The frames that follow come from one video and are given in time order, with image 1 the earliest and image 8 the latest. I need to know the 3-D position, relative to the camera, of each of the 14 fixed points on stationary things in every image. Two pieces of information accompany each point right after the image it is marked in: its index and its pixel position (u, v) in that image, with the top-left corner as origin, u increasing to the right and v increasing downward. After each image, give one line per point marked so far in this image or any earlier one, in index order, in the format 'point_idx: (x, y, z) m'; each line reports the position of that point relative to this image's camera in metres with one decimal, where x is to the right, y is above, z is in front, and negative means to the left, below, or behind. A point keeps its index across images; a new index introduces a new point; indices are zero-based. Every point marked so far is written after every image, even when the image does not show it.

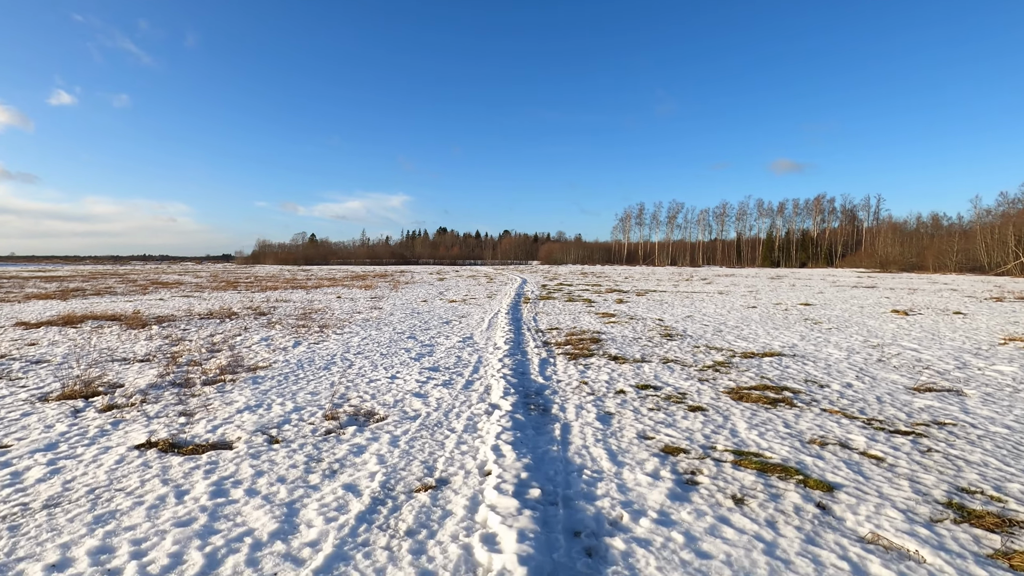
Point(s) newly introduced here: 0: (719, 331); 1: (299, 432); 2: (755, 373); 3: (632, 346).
0: (+5.9, -1.3, +15.4) m
1: (-2.4, -1.6, +6.0) m
2: (+4.3, -1.5, +9.5) m
3: (+2.8, -1.3, +12.3) m
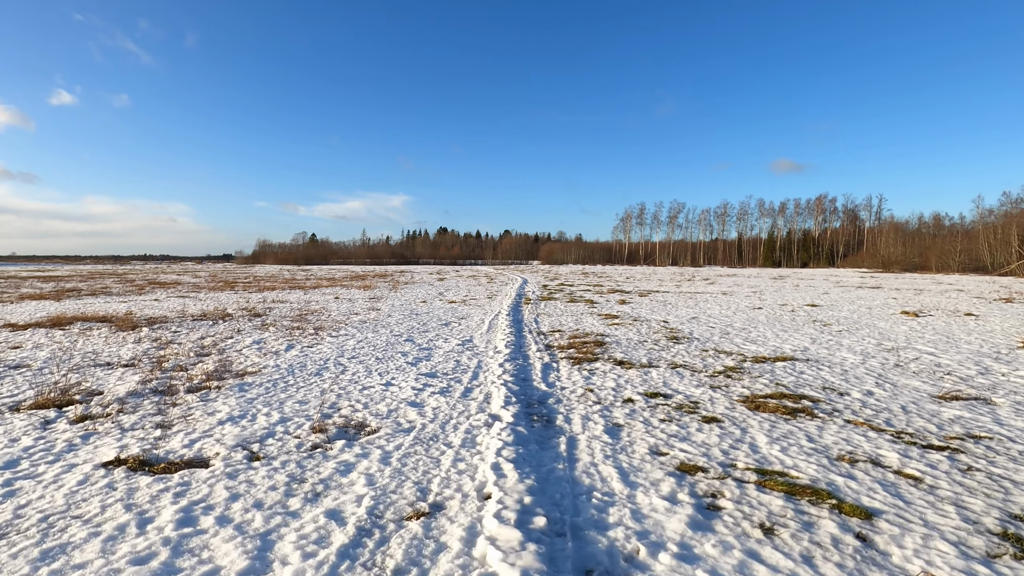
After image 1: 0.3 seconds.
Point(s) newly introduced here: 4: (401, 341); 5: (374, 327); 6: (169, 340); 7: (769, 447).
0: (+6.0, -1.3, +14.9) m
1: (-2.4, -1.6, +5.5) m
2: (+4.3, -1.5, +9.1) m
3: (+2.8, -1.4, +11.8) m
4: (-2.7, -1.3, +13.2) m
5: (-4.1, -1.1, +15.9) m
6: (-8.4, -1.3, +13.2) m
7: (+2.7, -1.7, +5.7) m
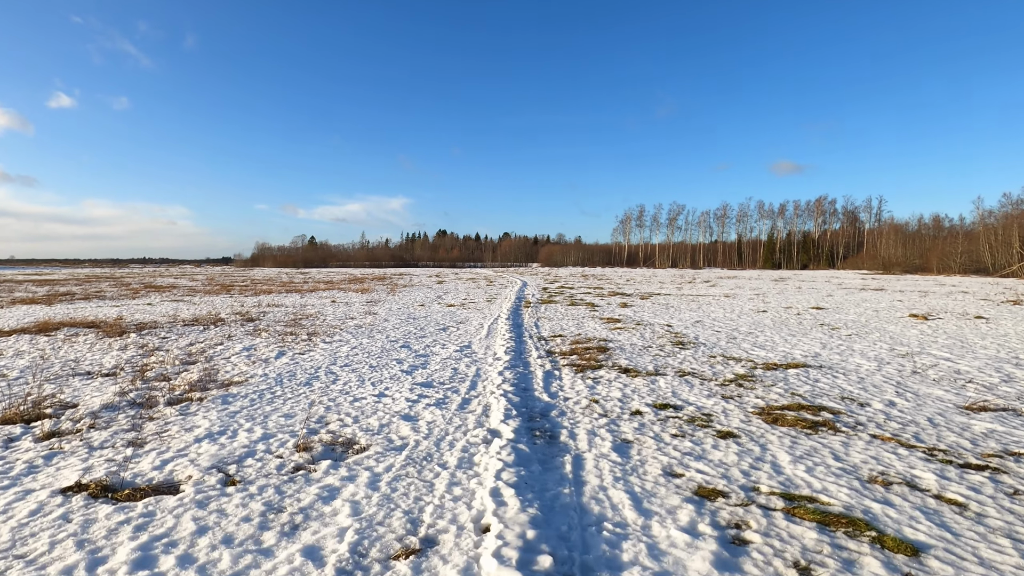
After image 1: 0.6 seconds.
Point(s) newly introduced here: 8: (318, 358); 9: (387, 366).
0: (+6.0, -1.4, +14.5) m
1: (-2.3, -1.7, +5.0) m
2: (+4.3, -1.6, +8.6) m
3: (+2.8, -1.5, +11.4) m
4: (-2.7, -1.4, +12.7) m
5: (-4.1, -1.3, +15.4) m
6: (-8.4, -1.4, +12.7) m
7: (+2.7, -1.7, +5.2) m
8: (-4.0, -1.4, +11.1) m
9: (-2.4, -1.5, +10.3) m
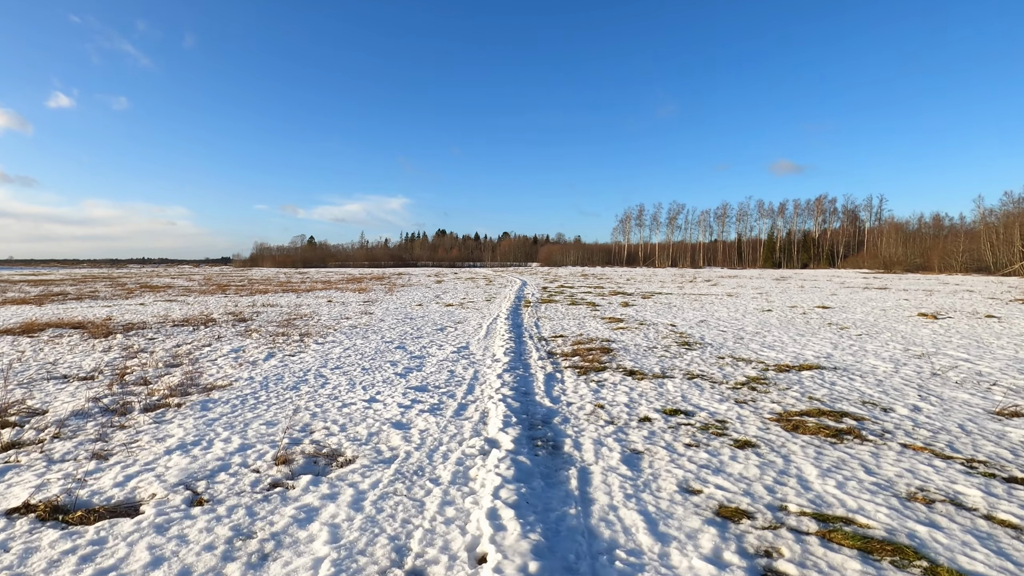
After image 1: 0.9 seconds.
0: (+5.9, -1.3, +14.0) m
1: (-2.3, -1.7, +4.5) m
2: (+4.3, -1.6, +8.1) m
3: (+2.8, -1.4, +10.9) m
4: (-2.7, -1.4, +12.2) m
5: (-4.1, -1.2, +14.9) m
6: (-8.4, -1.4, +12.2) m
7: (+2.7, -1.7, +4.7) m
8: (-4.0, -1.4, +10.6) m
9: (-2.4, -1.5, +9.8) m
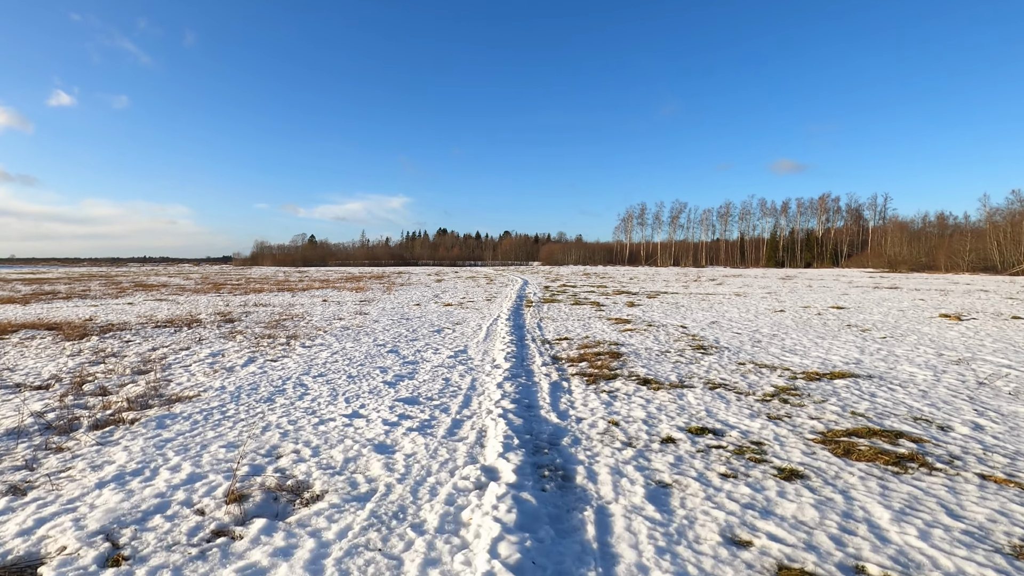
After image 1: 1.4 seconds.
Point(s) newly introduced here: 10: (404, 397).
0: (+6.0, -1.3, +13.0) m
1: (-2.3, -1.7, +3.6) m
2: (+4.3, -1.6, +7.2) m
3: (+2.8, -1.4, +10.0) m
4: (-2.7, -1.4, +11.3) m
5: (-4.1, -1.2, +14.0) m
6: (-8.4, -1.3, +11.3) m
7: (+2.7, -1.7, +3.8) m
8: (-4.0, -1.4, +9.7) m
9: (-2.4, -1.5, +8.9) m
10: (-1.5, -1.5, +7.5) m
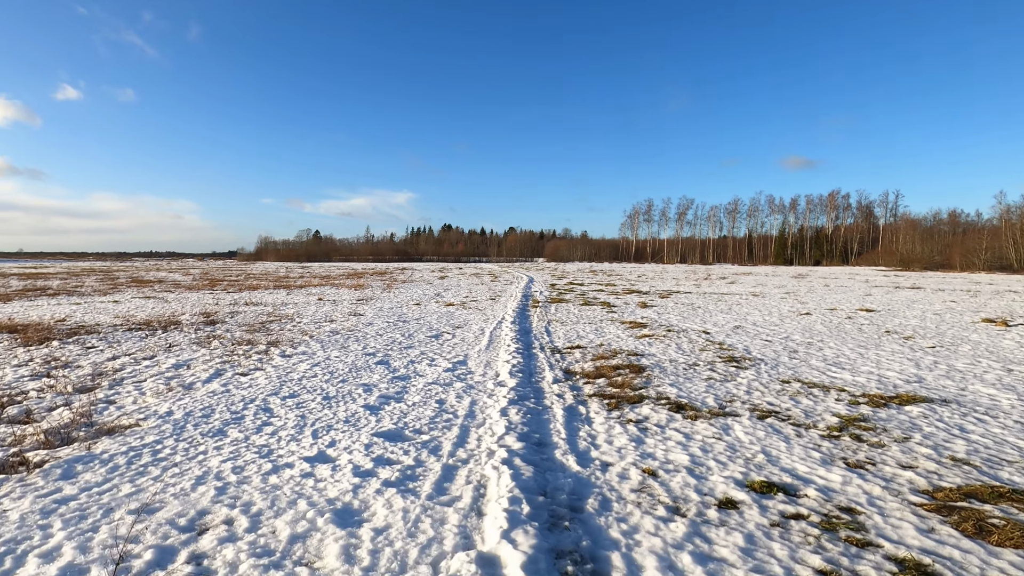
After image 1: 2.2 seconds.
0: (+6.1, -1.4, +11.6) m
1: (-2.3, -1.8, +2.3) m
2: (+4.4, -1.7, +5.7) m
3: (+2.9, -1.5, +8.5) m
4: (-2.6, -1.4, +9.9) m
5: (-3.9, -1.2, +12.6) m
6: (-8.3, -1.4, +9.9) m
7: (+2.8, -1.8, +2.4) m
8: (-3.9, -1.4, +8.3) m
9: (-2.3, -1.5, +7.5) m
10: (-1.4, -1.6, +6.1) m
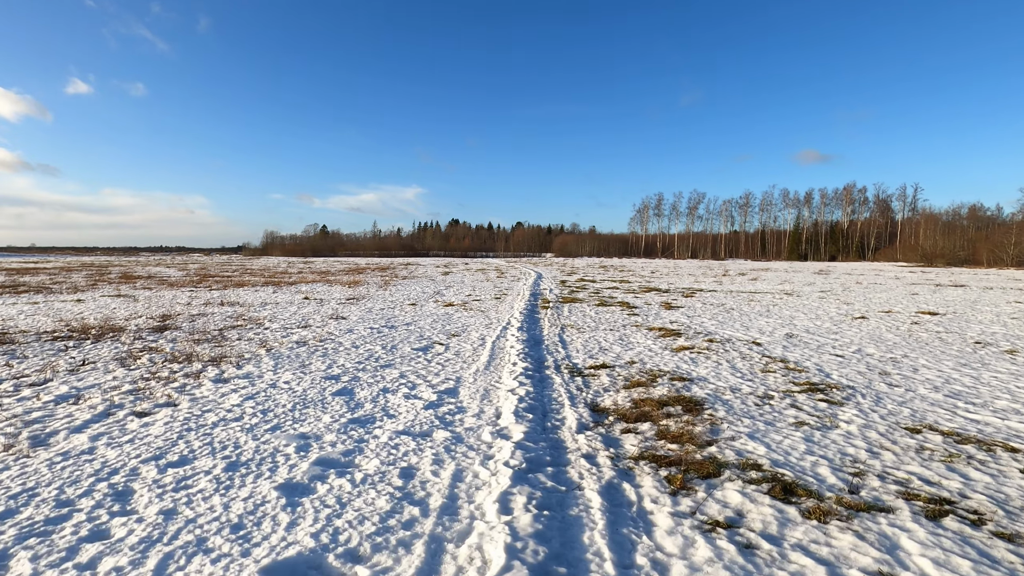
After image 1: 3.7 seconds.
0: (+6.2, -1.5, +8.9) m
1: (-2.3, -1.9, -0.4) m
2: (+4.4, -1.8, +3.0) m
3: (+3.0, -1.6, +5.9) m
4: (-2.5, -1.5, +7.3) m
5: (-3.8, -1.3, +10.1) m
6: (-8.2, -1.4, +7.4) m
7: (+2.8, -2.0, -0.3) m
8: (-3.8, -1.5, +5.7) m
9: (-2.2, -1.6, +4.9) m
10: (-1.4, -1.7, +3.4) m
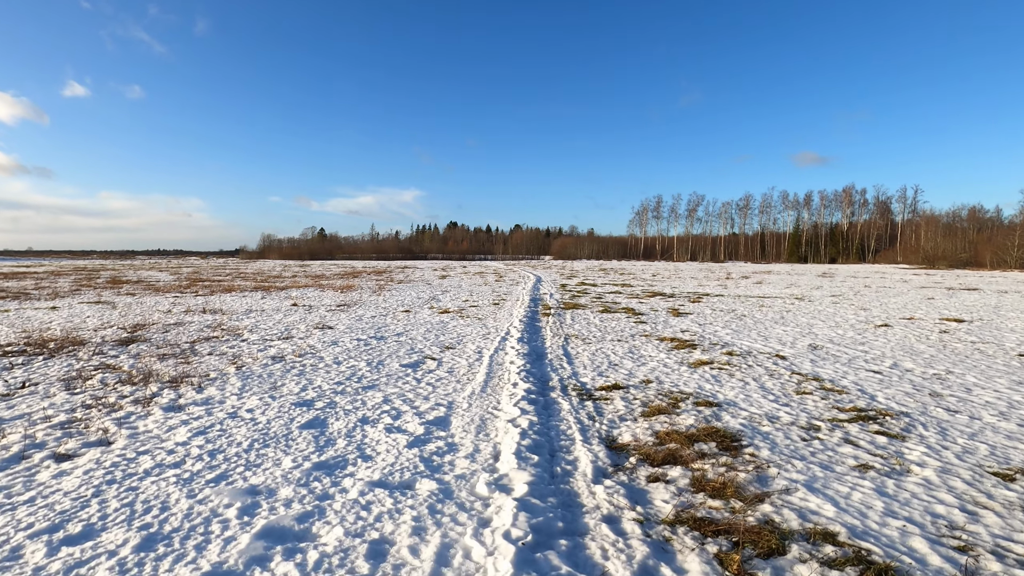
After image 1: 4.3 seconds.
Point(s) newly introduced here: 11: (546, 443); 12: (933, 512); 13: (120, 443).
0: (+6.2, -1.6, +7.8) m
1: (-2.3, -2.0, -1.5) m
2: (+4.5, -1.9, +1.9) m
3: (+3.0, -1.7, +4.7) m
4: (-2.5, -1.6, +6.2) m
5: (-3.8, -1.4, +8.9) m
6: (-8.2, -1.6, +6.3) m
7: (+2.8, -2.1, -1.4) m
8: (-3.8, -1.7, +4.6) m
9: (-2.2, -1.8, +3.8) m
10: (-1.4, -1.8, +2.3) m
11: (+0.4, -1.6, +5.9) m
12: (+3.3, -1.7, +4.3) m
13: (-4.2, -1.6, +5.8) m
